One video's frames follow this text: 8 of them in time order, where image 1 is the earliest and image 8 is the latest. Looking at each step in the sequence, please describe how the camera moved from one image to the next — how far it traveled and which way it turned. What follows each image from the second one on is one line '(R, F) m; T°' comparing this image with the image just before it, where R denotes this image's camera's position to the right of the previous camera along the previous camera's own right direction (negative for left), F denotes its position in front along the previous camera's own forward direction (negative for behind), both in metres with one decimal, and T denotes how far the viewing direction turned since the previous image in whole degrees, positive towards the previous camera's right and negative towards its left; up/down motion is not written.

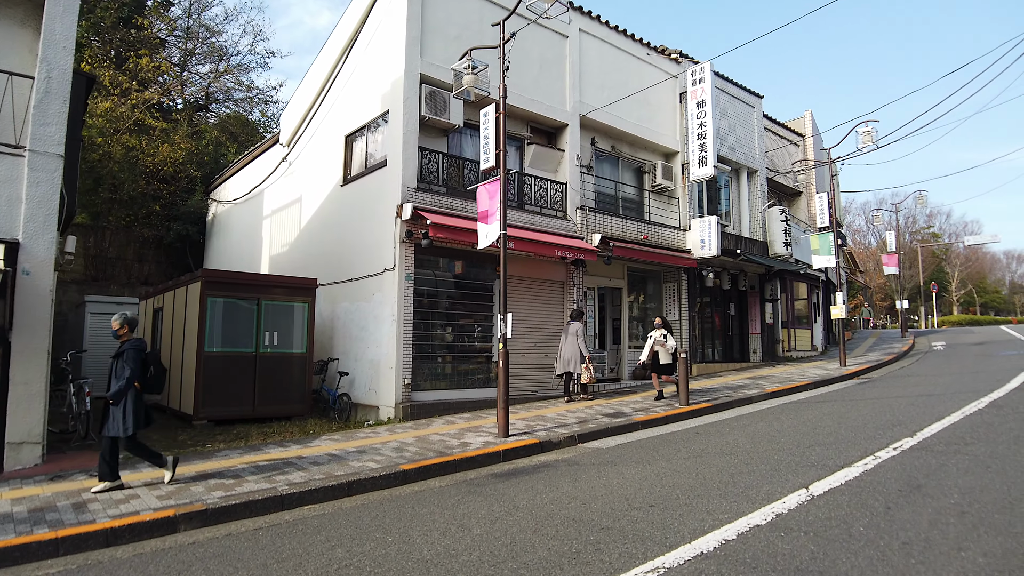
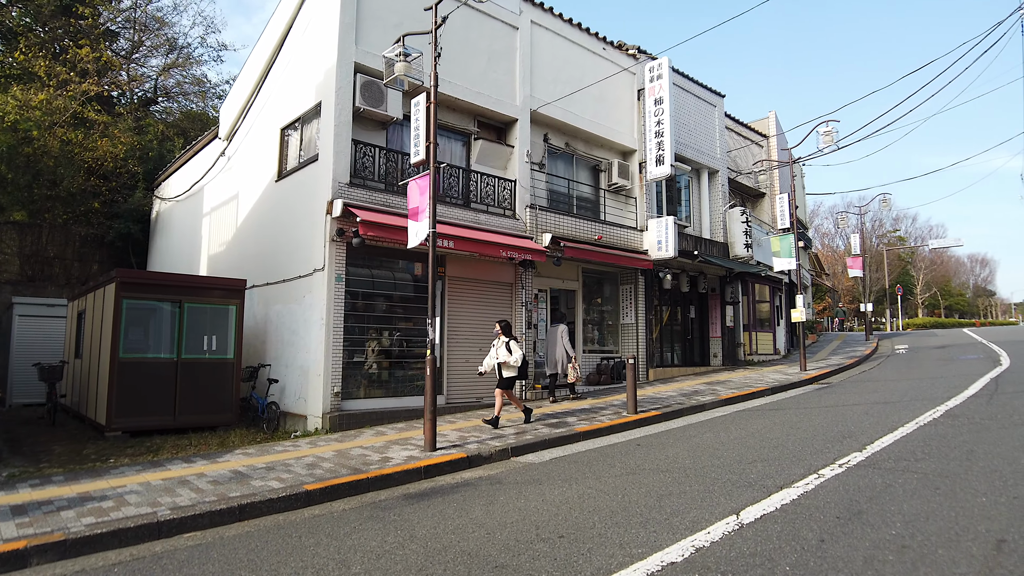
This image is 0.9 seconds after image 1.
(+0.5, +0.6) m; +2°
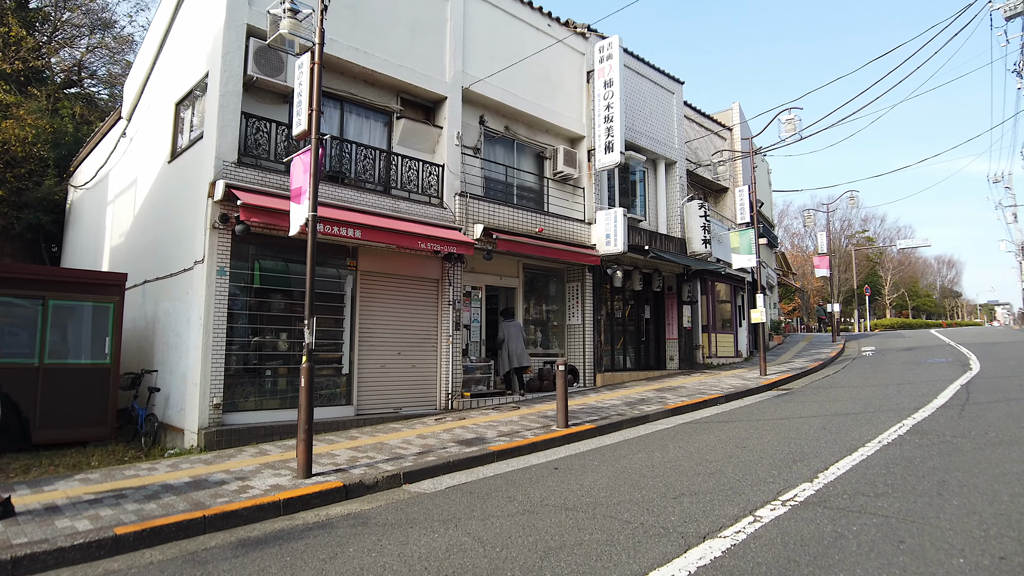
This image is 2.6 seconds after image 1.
(+0.8, +1.2) m; +2°
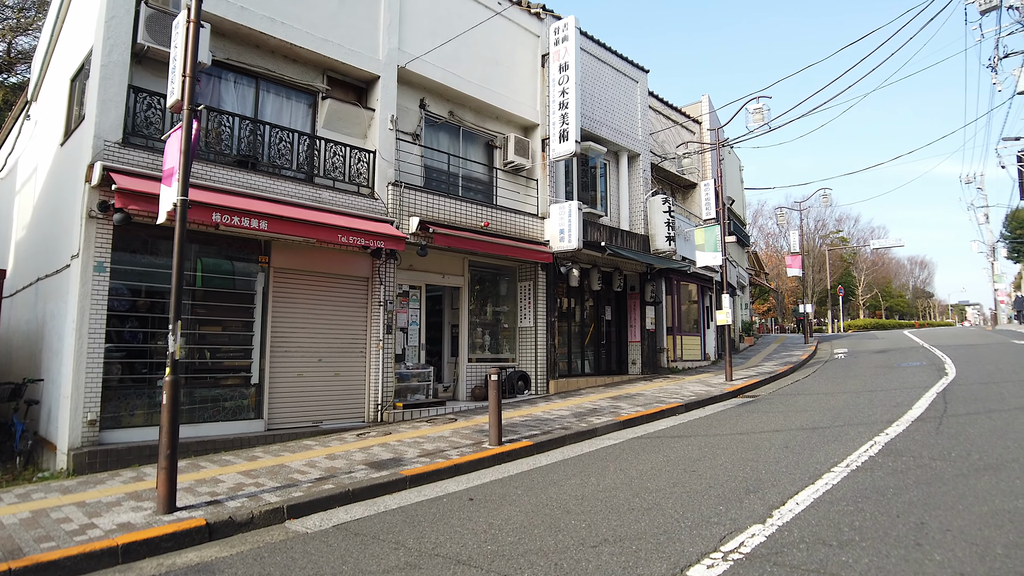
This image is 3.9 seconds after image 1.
(+0.6, +1.0) m; +2°
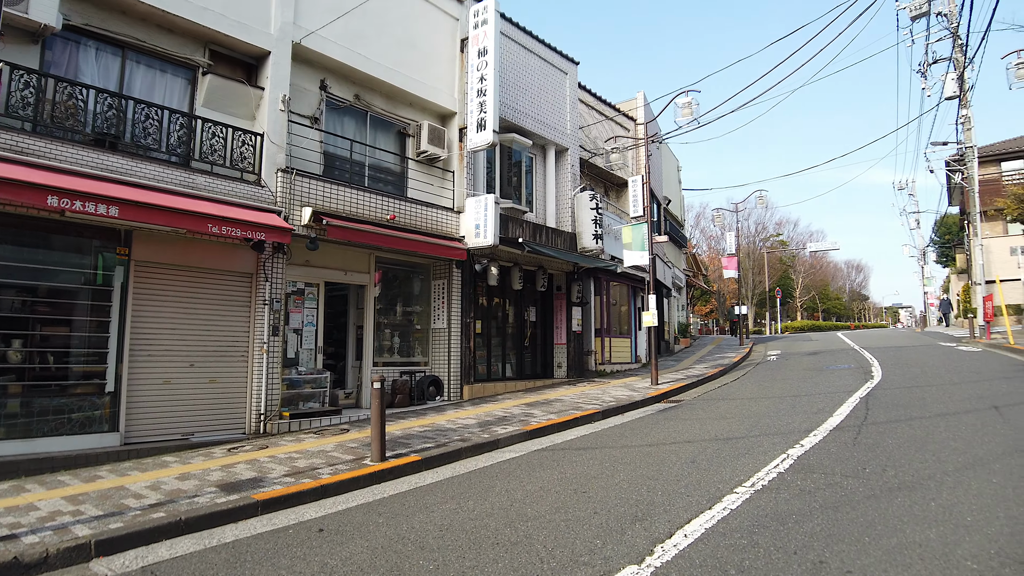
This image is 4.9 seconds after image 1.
(+0.6, +0.8) m; +4°
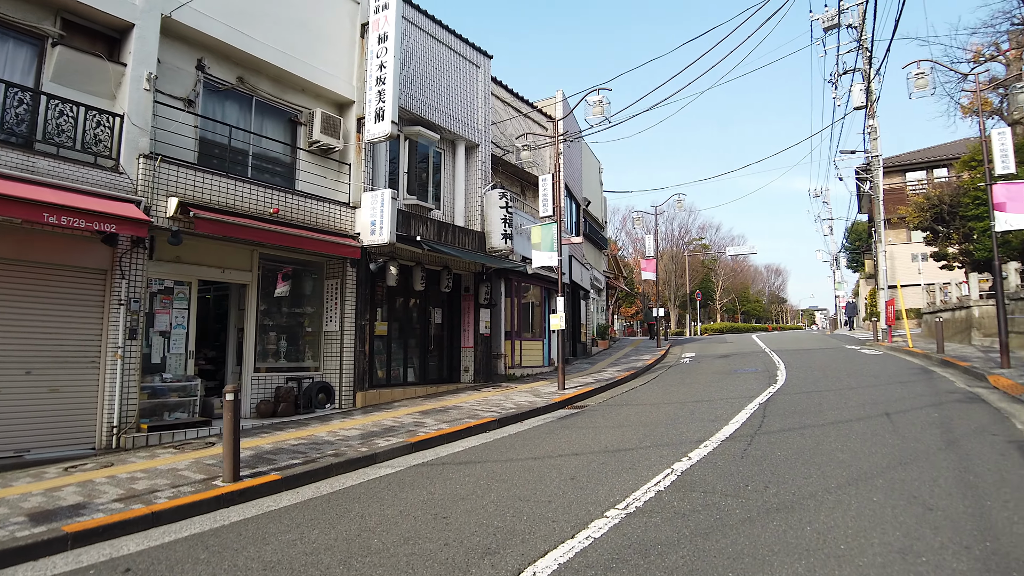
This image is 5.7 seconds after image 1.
(+0.5, +0.5) m; +5°
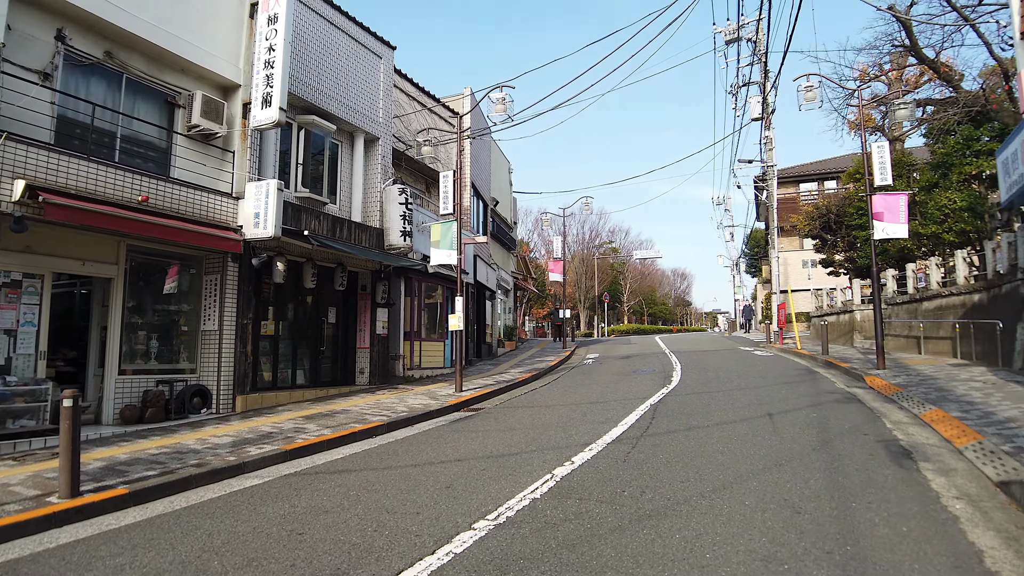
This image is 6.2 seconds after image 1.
(+0.3, +0.3) m; +7°
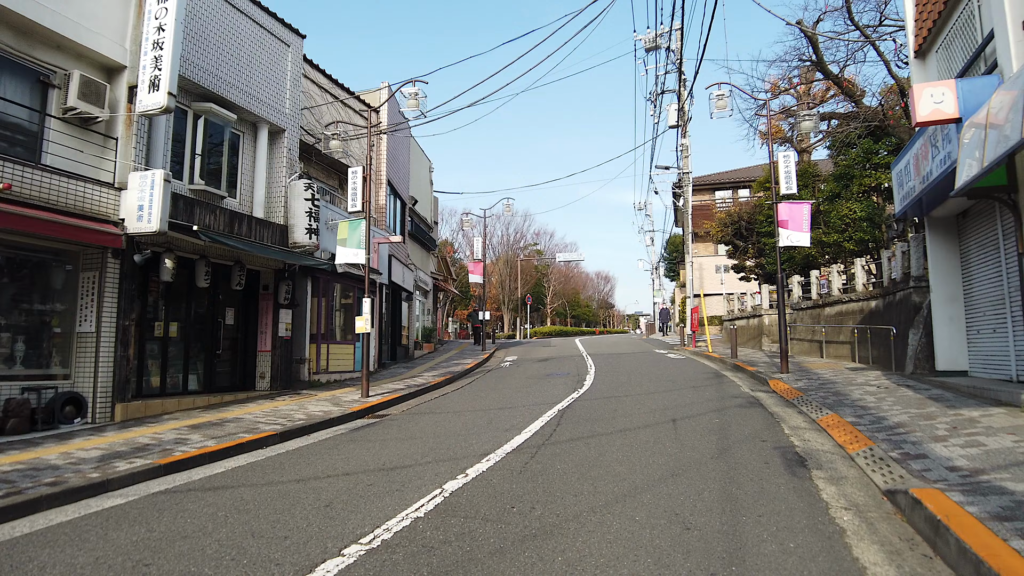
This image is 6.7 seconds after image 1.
(+0.3, +0.3) m; +6°
